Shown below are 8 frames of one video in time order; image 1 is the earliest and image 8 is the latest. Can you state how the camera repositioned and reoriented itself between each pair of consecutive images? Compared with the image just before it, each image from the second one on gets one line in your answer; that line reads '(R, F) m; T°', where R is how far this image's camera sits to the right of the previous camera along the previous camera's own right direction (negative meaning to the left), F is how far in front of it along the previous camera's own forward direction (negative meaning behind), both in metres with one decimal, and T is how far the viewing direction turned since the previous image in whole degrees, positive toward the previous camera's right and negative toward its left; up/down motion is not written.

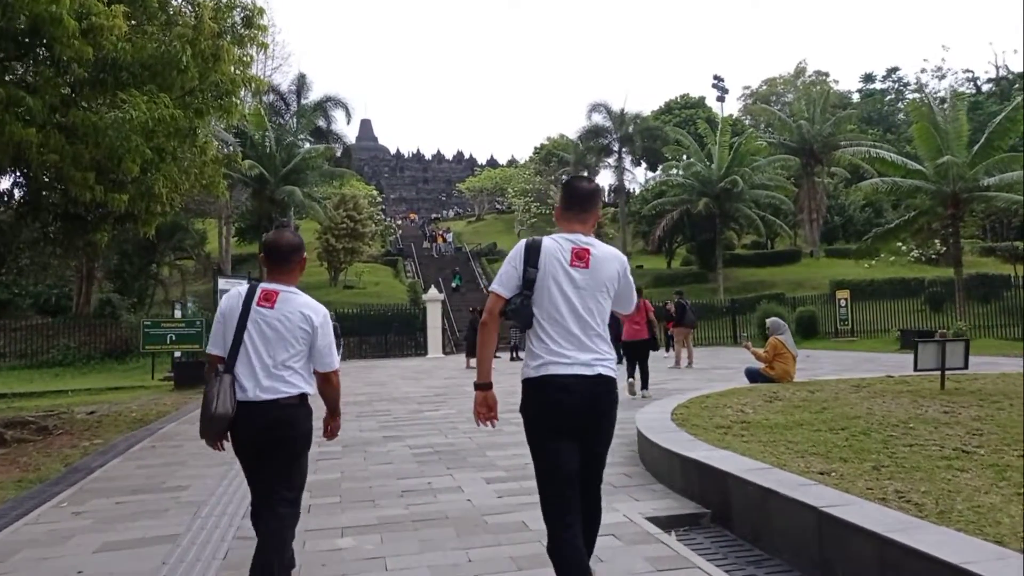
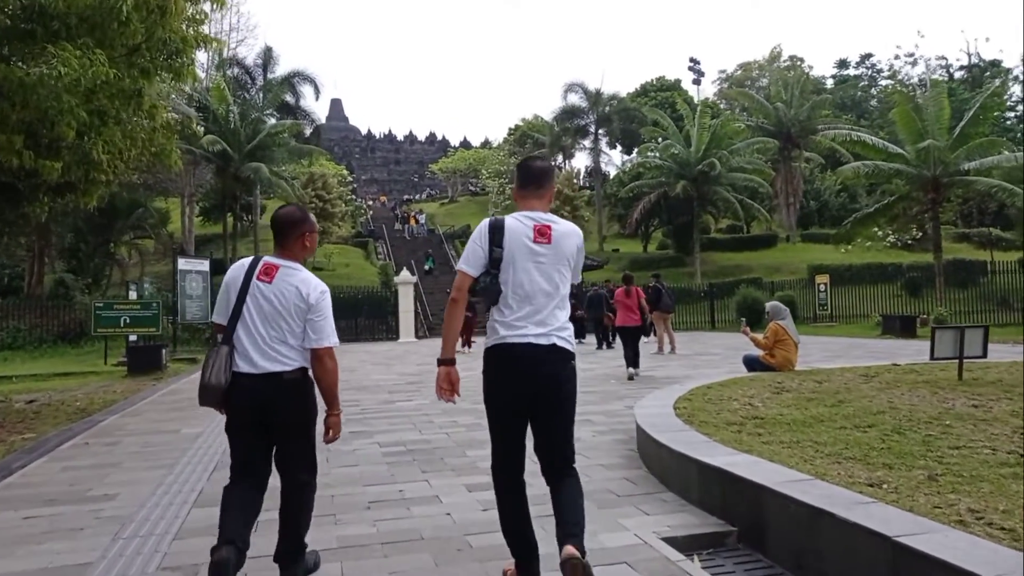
(-0.1, +0.9) m; +2°
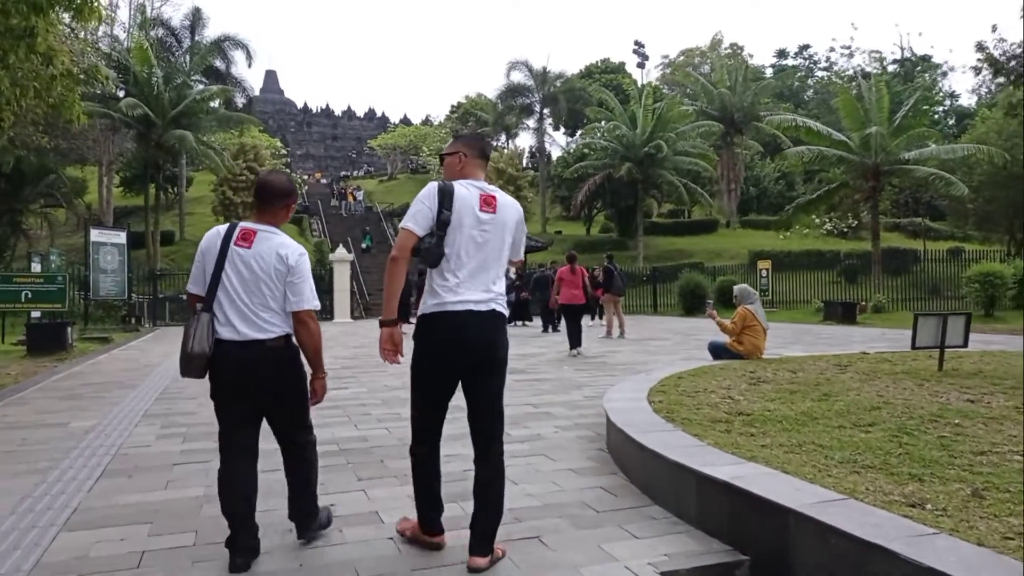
(-0.1, +1.0) m; +5°
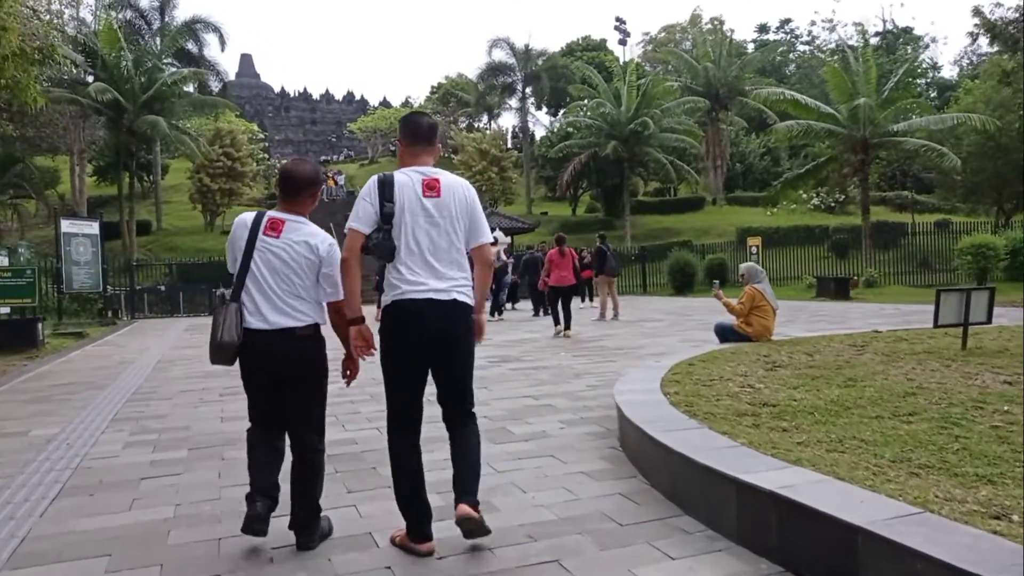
(-0.1, +0.6) m; +1°
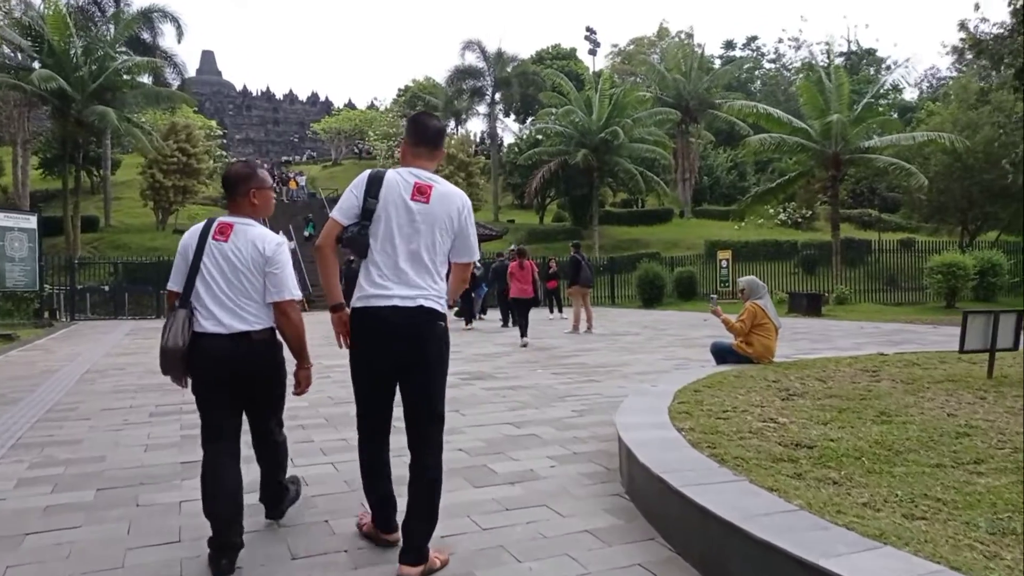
(-0.2, +0.9) m; +3°
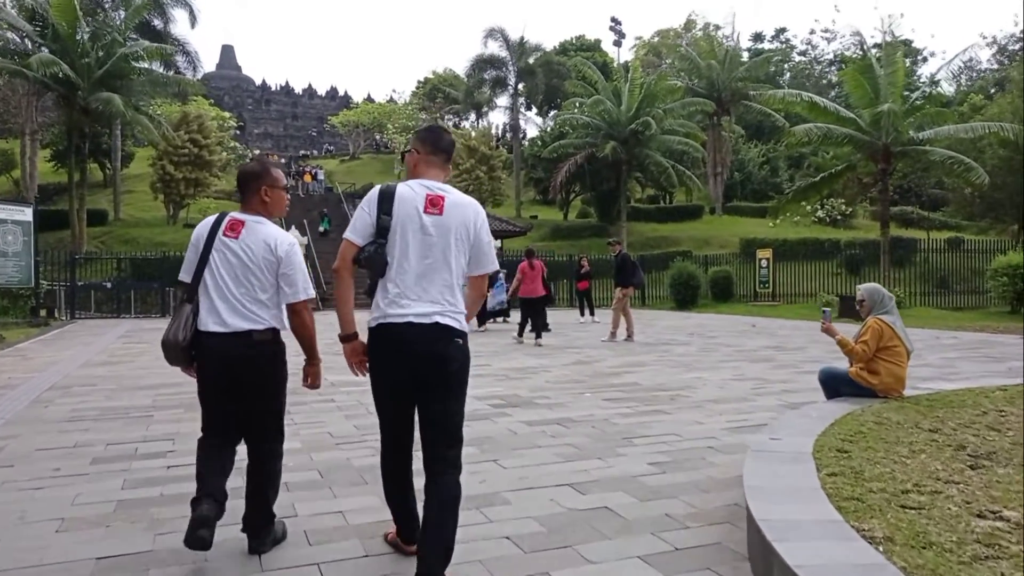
(-0.3, +1.8) m; -1°
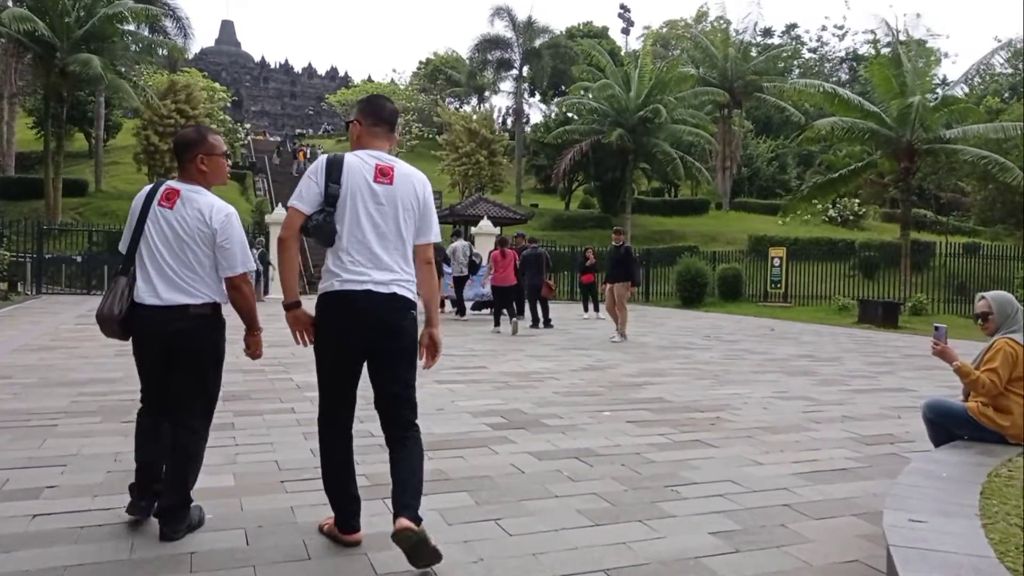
(-0.1, +1.5) m; 0°
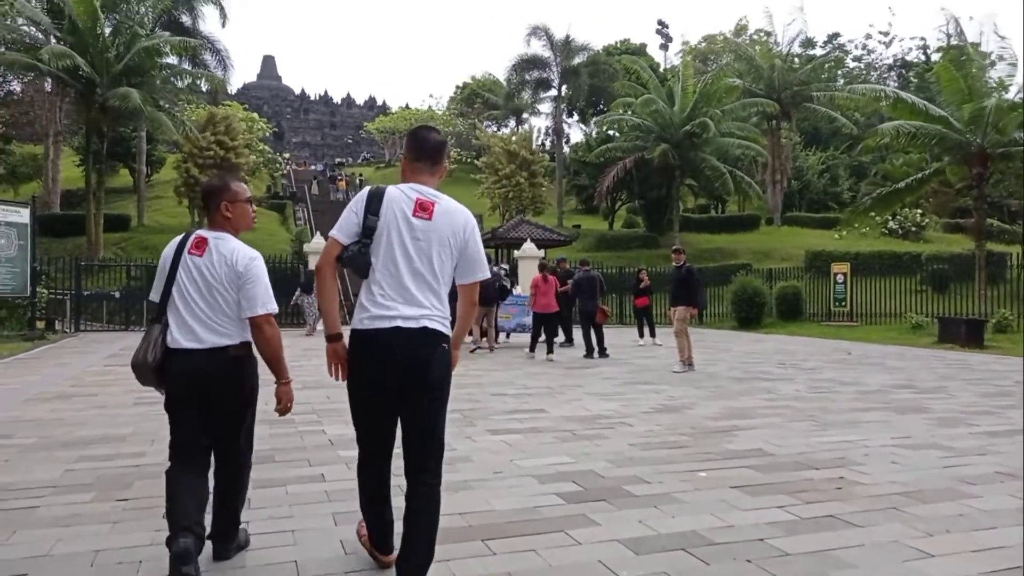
(-0.2, +1.1) m; -3°
